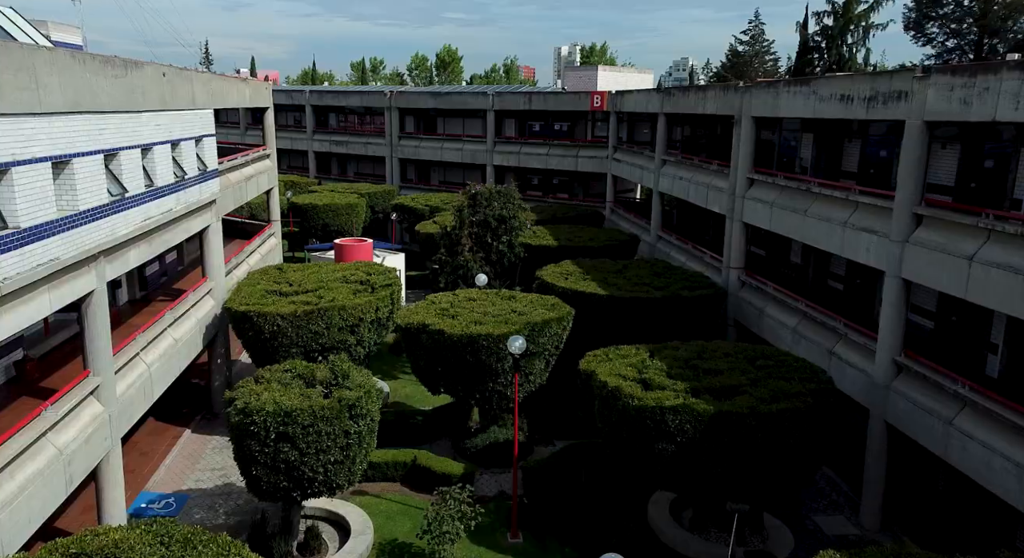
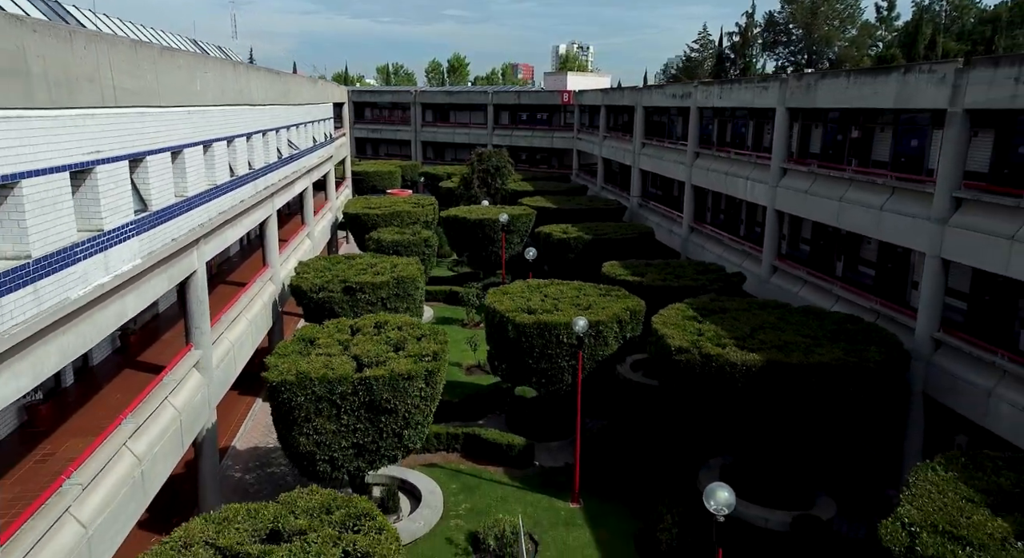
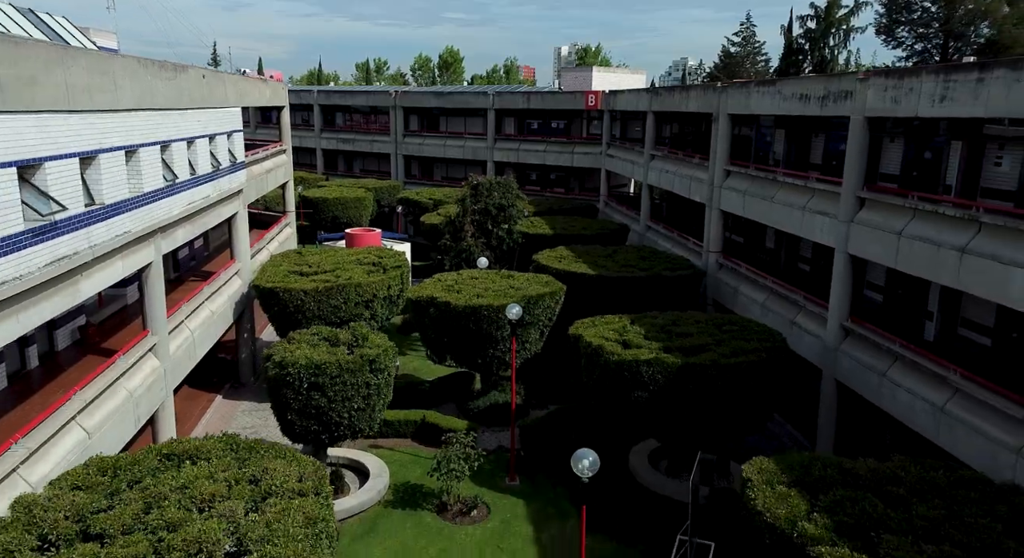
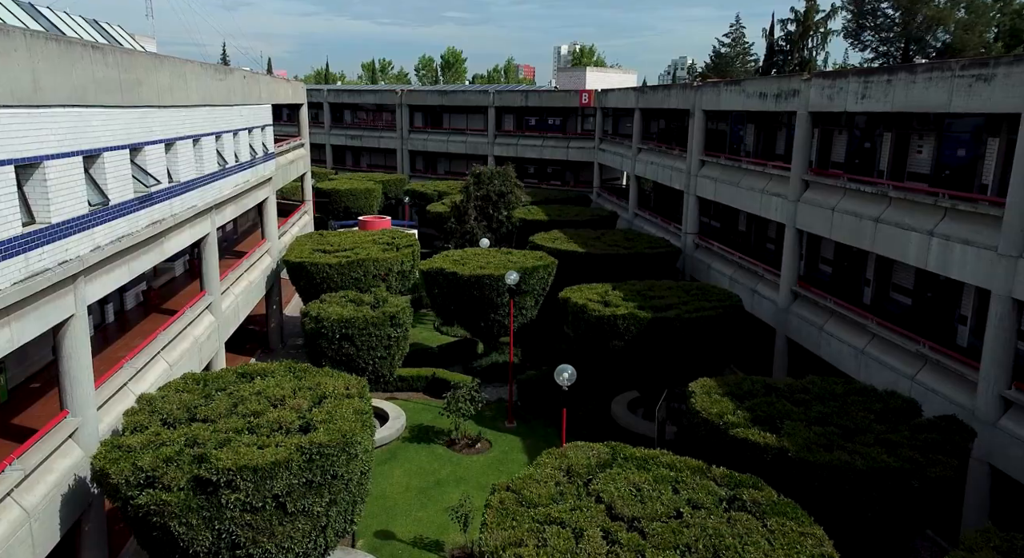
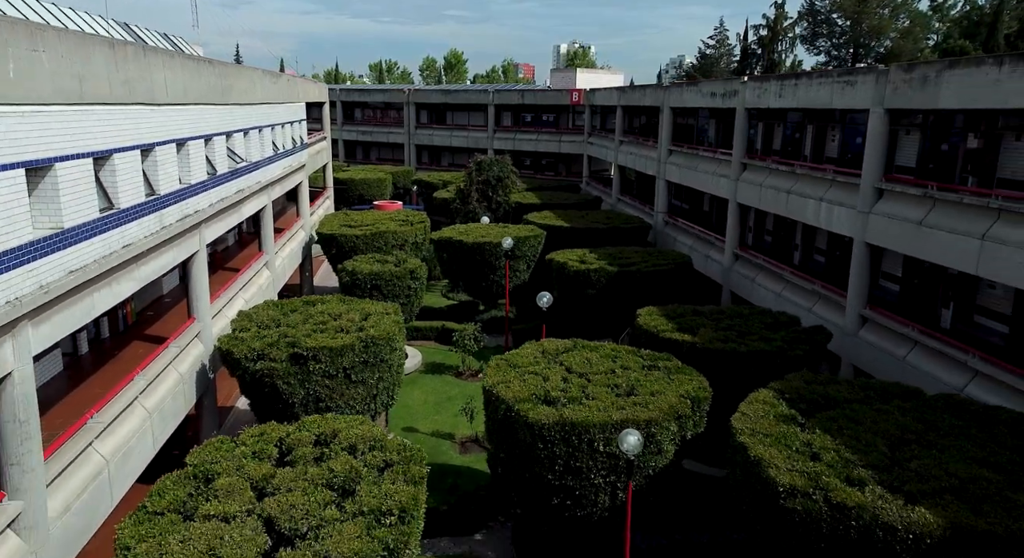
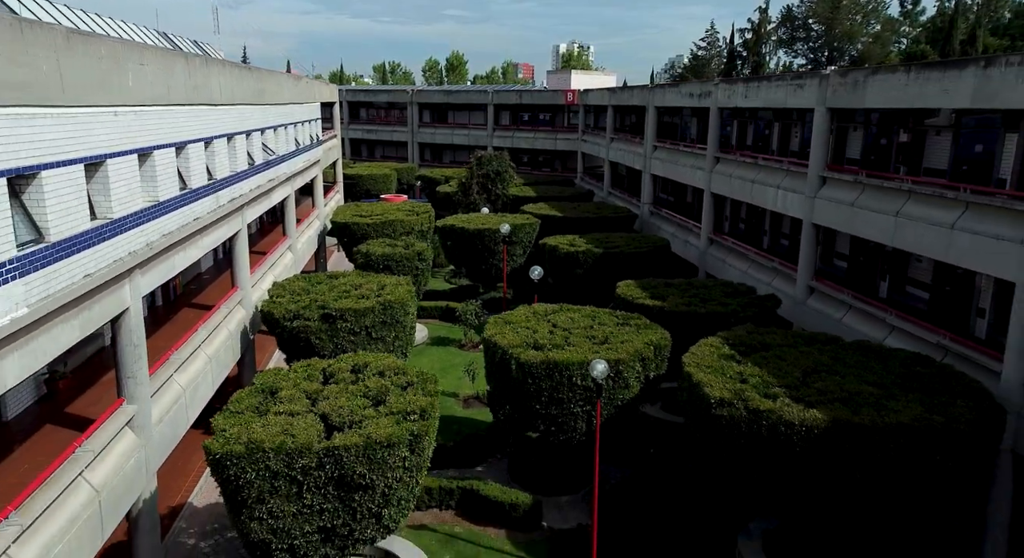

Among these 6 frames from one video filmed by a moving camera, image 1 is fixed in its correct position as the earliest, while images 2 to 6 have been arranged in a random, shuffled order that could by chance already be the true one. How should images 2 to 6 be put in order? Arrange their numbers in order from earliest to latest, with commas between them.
3, 4, 5, 6, 2
